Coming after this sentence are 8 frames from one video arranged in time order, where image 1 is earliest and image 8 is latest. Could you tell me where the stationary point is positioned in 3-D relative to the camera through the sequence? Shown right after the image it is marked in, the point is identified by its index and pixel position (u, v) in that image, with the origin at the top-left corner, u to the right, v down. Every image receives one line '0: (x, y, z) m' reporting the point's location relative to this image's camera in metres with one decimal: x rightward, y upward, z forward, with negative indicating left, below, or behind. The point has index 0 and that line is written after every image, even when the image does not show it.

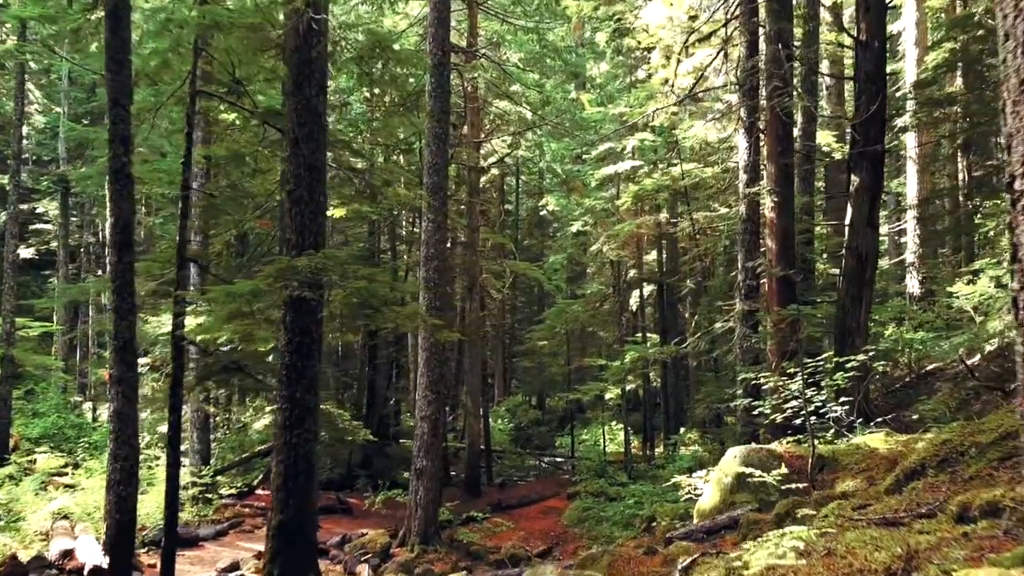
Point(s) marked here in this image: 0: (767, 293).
0: (+3.5, -0.1, +11.6) m
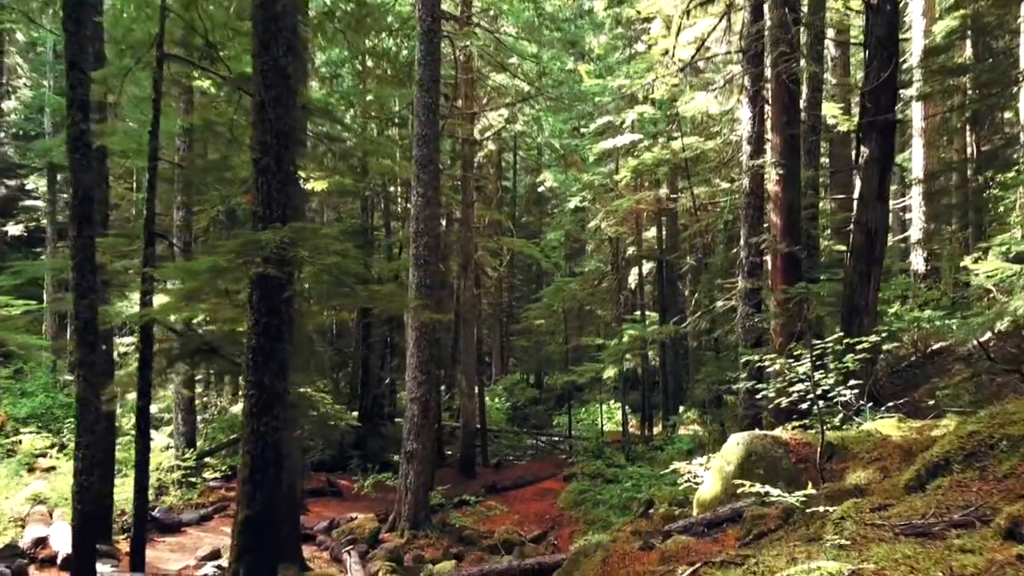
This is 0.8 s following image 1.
0: (+3.4, +0.2, +11.1) m
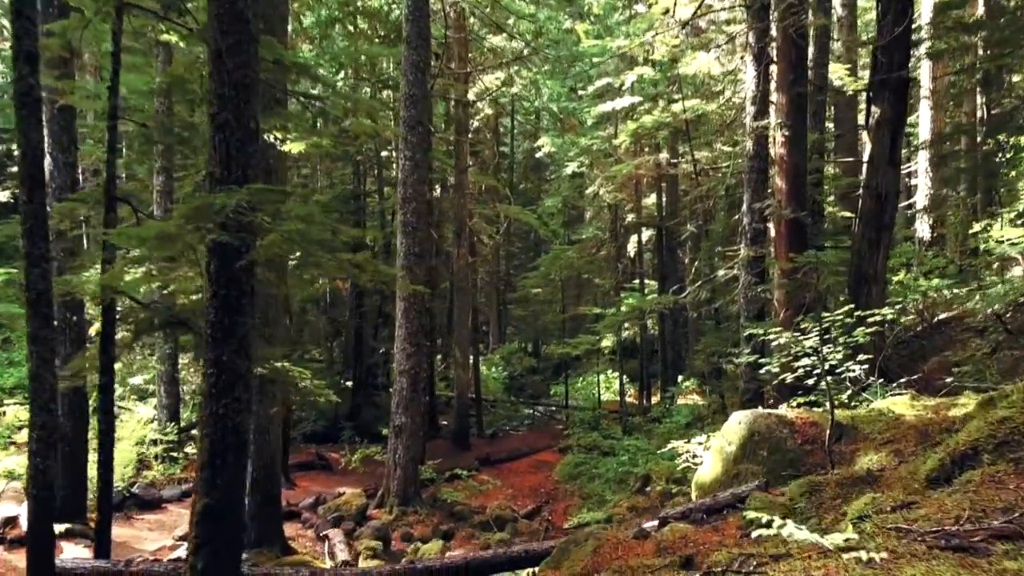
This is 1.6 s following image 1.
0: (+3.3, +0.6, +10.5) m
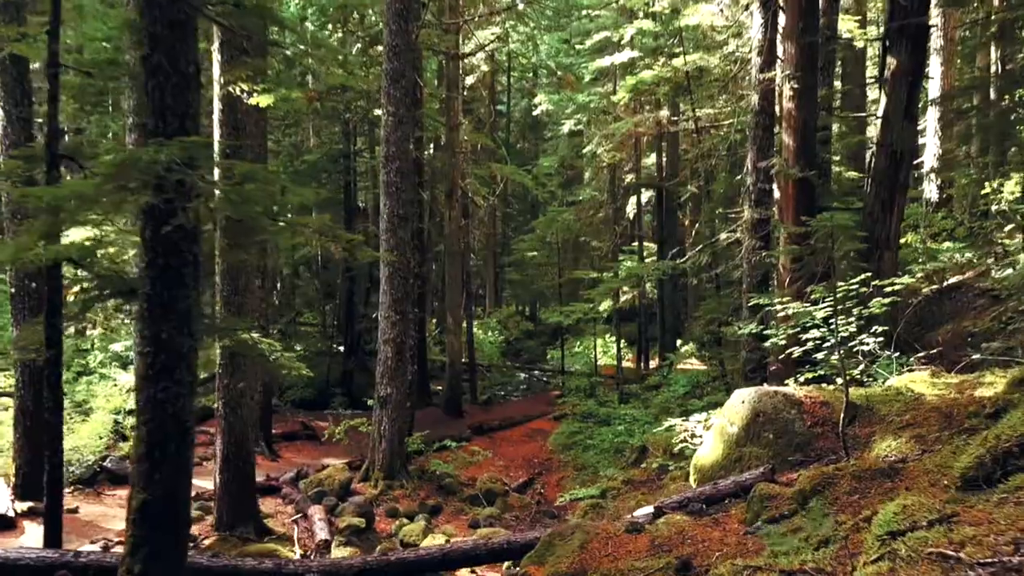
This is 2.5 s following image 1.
0: (+3.1, +1.0, +9.9) m
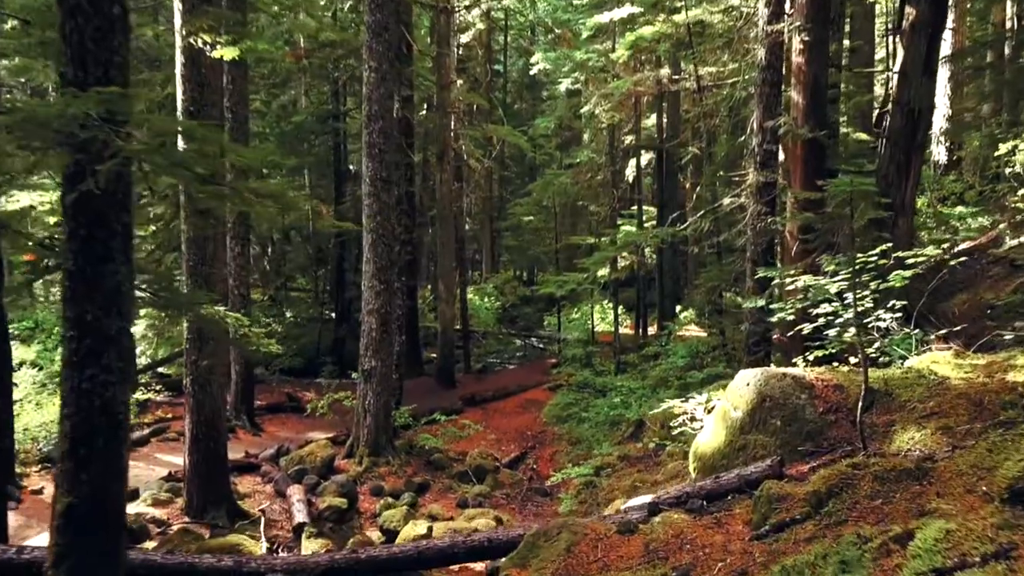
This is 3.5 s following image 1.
0: (+3.0, +1.4, +9.2) m
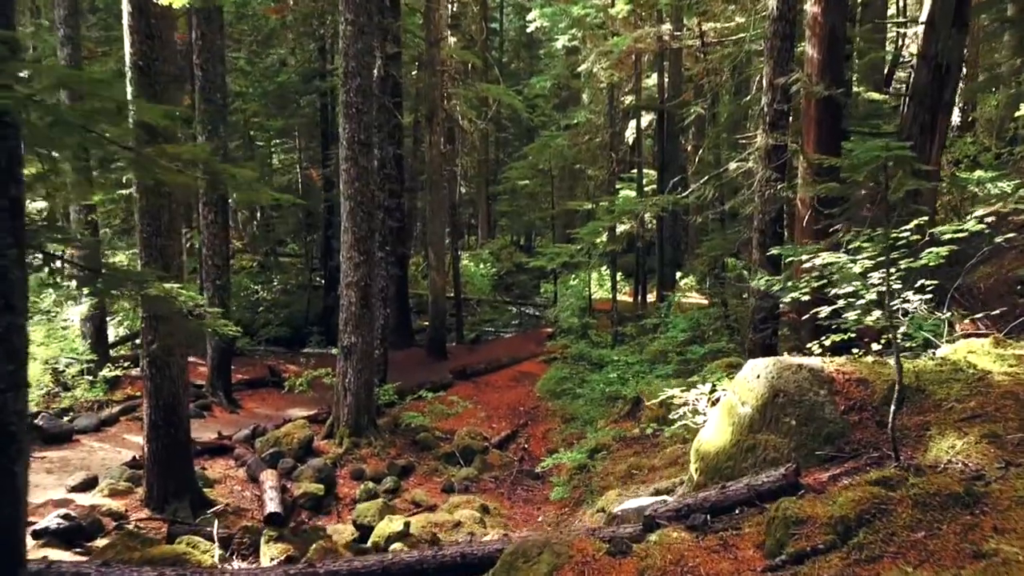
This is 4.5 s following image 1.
0: (+2.9, +1.7, +8.5) m
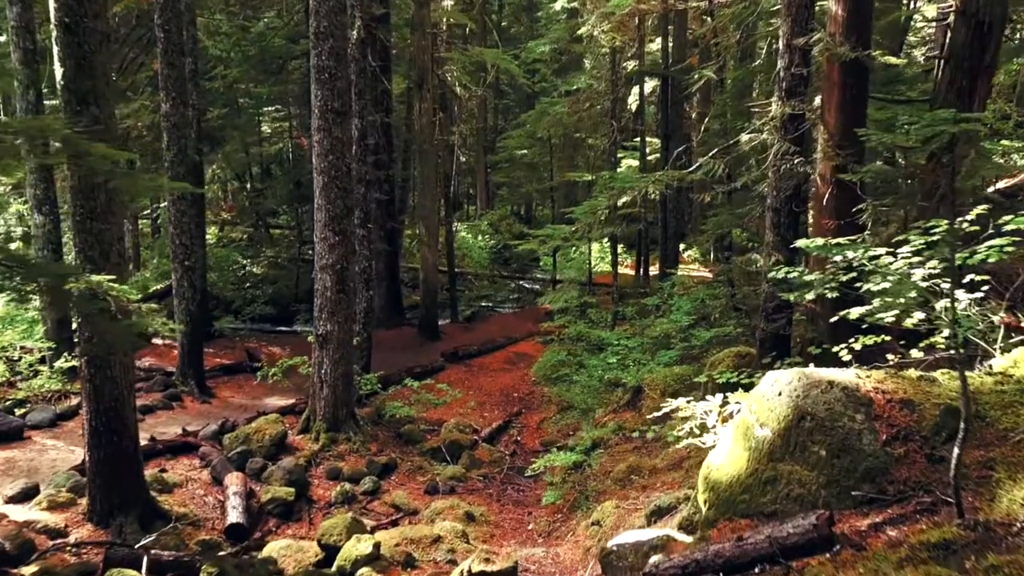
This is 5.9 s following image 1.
0: (+2.8, +1.8, +7.5) m
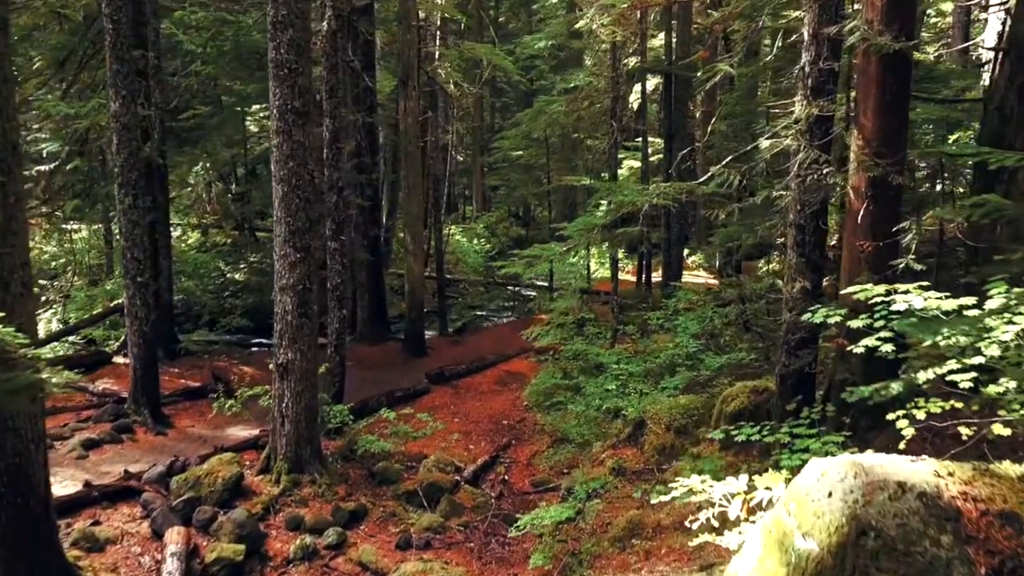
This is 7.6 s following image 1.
0: (+2.6, +1.5, +6.4) m
